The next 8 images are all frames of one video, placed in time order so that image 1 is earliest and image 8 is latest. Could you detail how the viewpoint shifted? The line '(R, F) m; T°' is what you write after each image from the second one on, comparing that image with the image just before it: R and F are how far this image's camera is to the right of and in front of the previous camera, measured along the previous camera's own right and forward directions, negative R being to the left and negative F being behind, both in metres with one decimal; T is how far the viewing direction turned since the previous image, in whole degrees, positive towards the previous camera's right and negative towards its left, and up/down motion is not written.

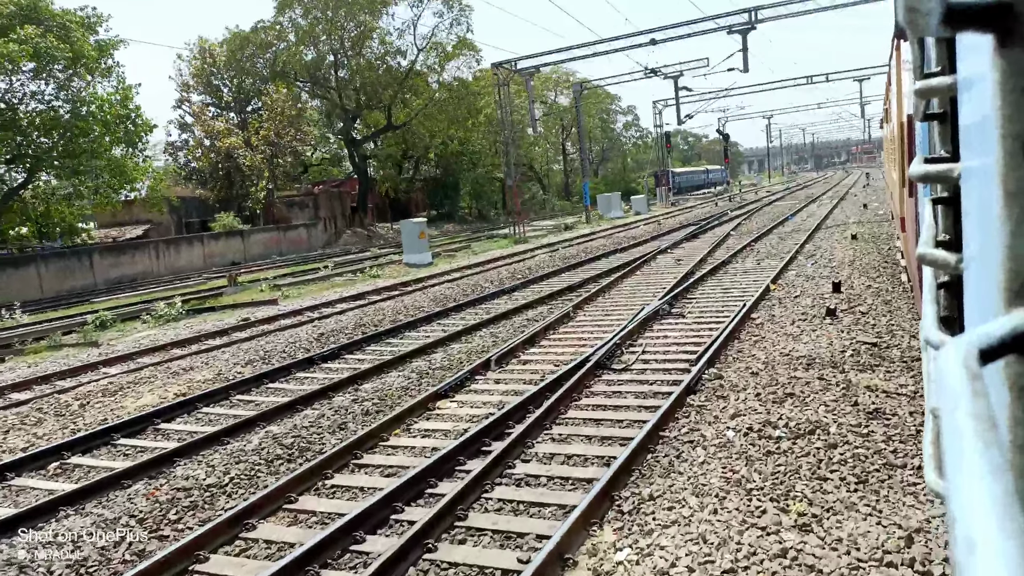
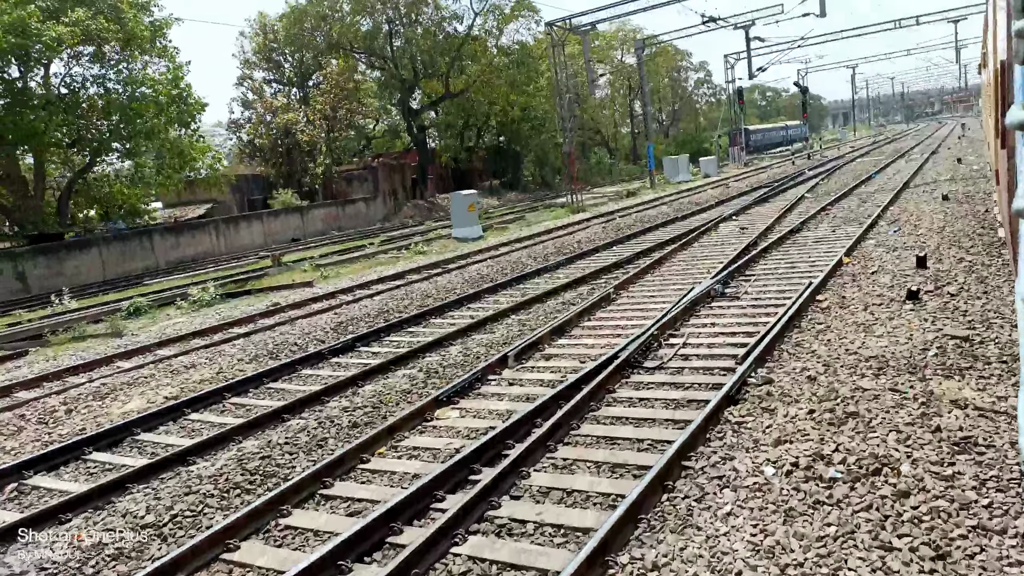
(+0.6, +1.1) m; -6°
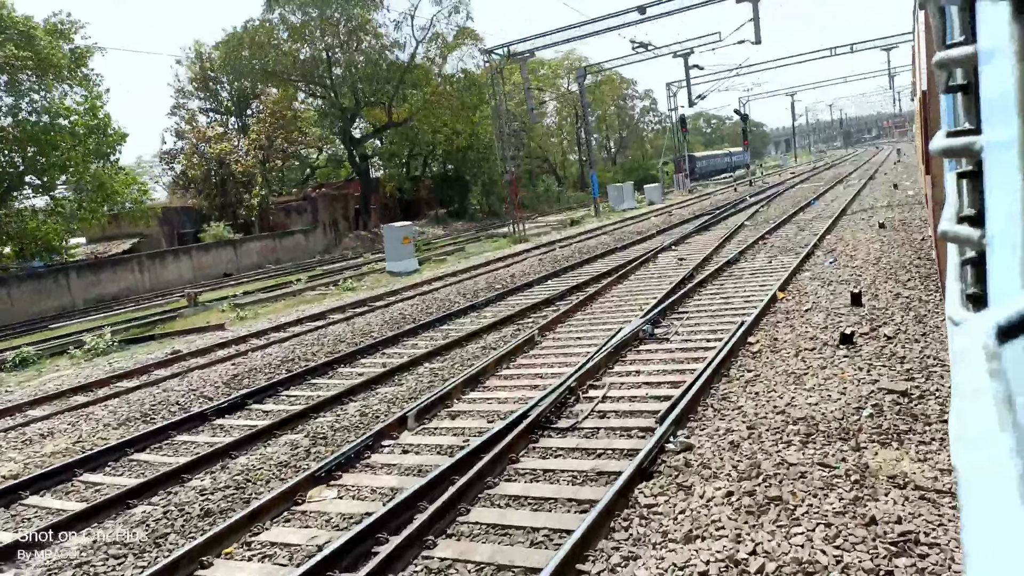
(+0.5, +0.8) m; +3°
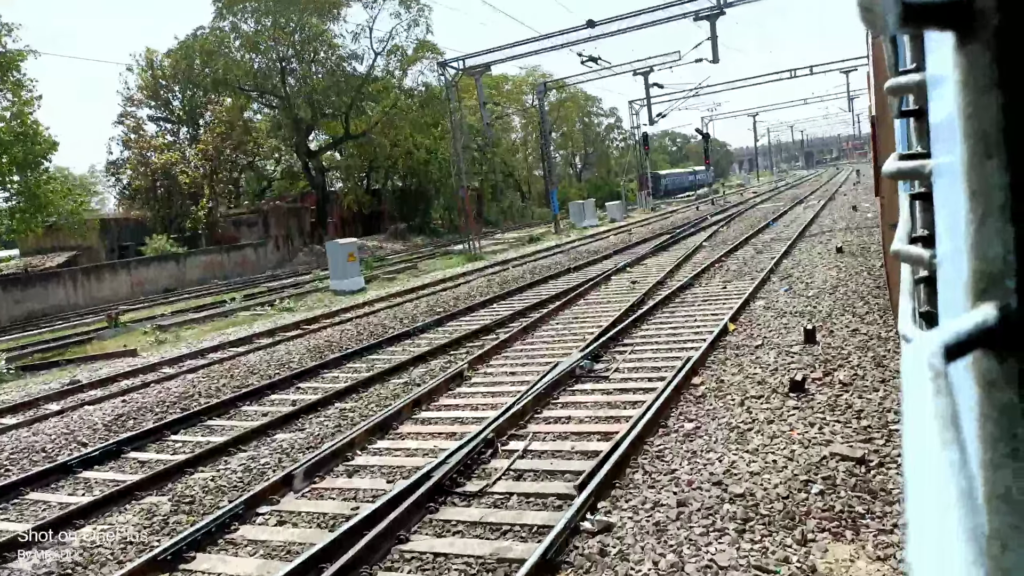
(+0.5, +0.9) m; +3°
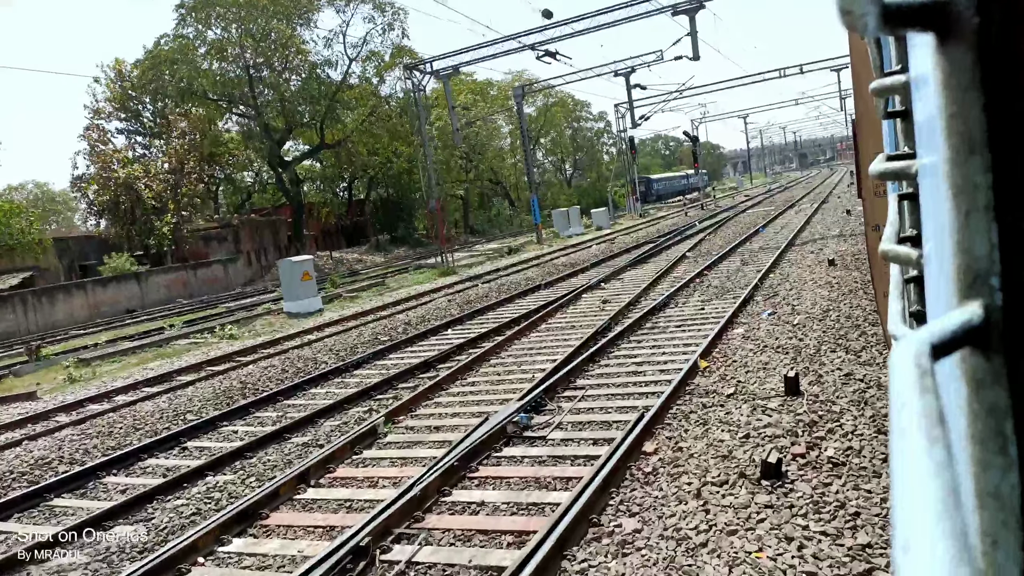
(+0.8, +1.5) m; 0°
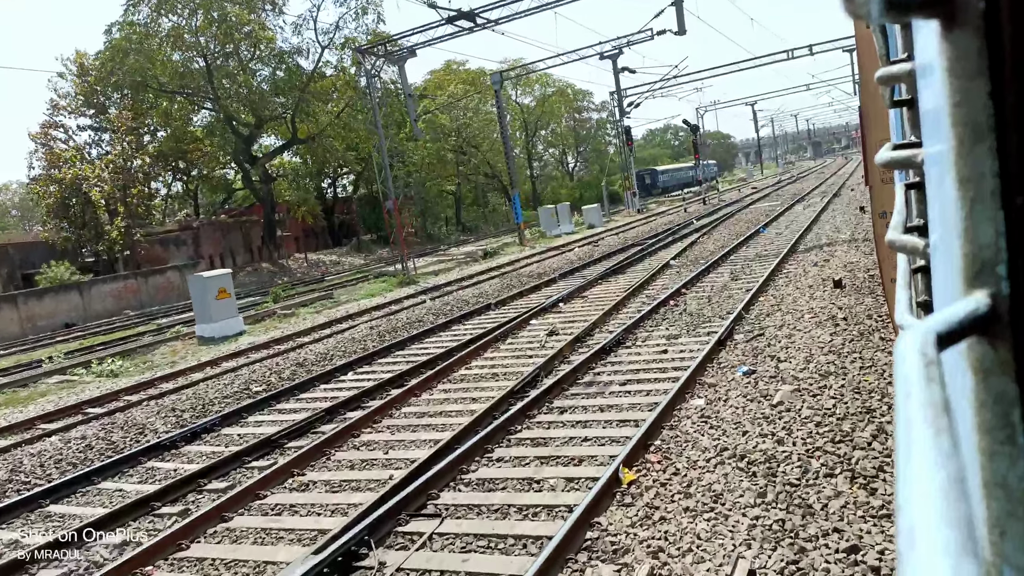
(+1.4, +2.8) m; -1°
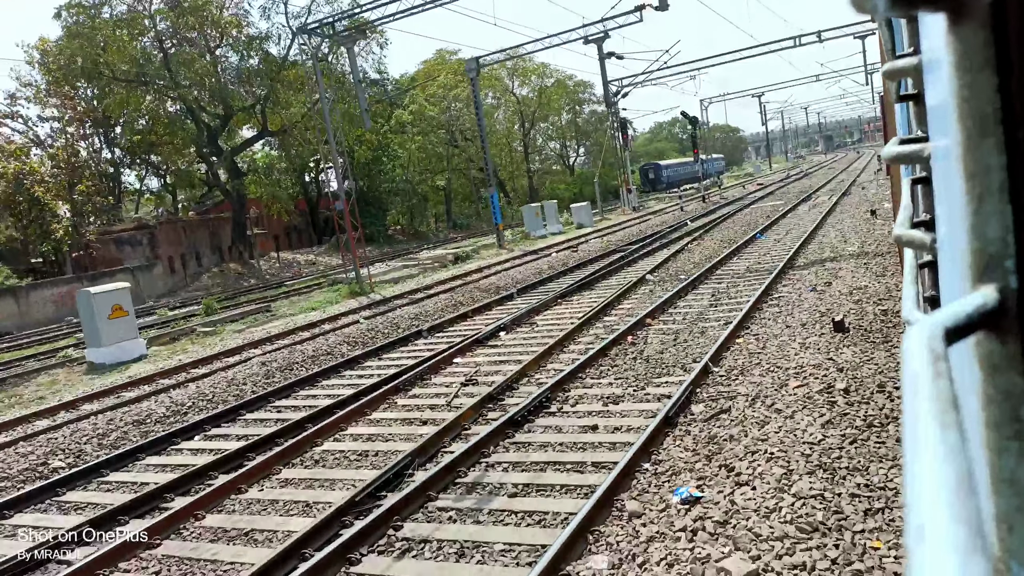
(+1.2, +2.5) m; -1°
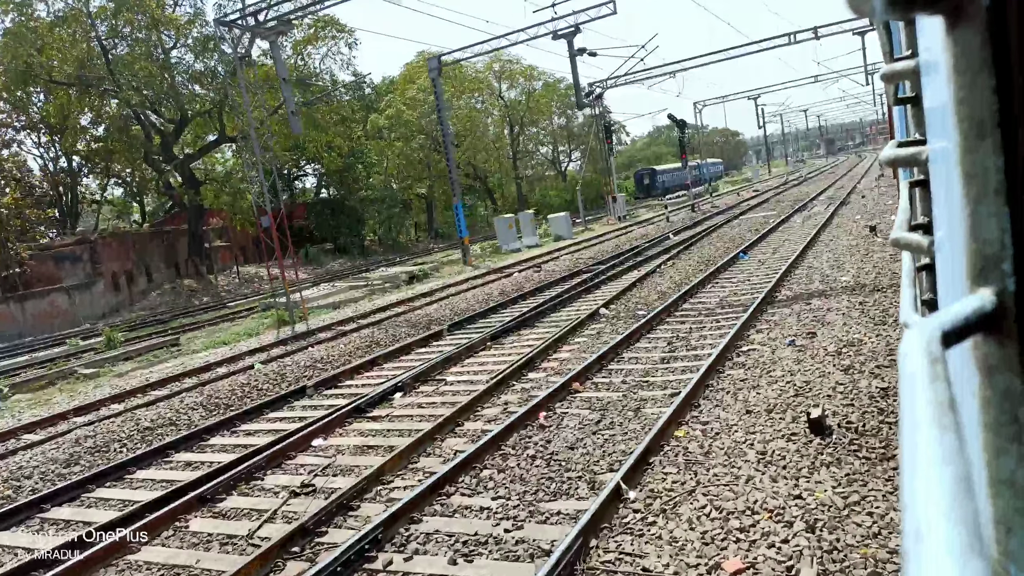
(+1.2, +2.4) m; 0°
